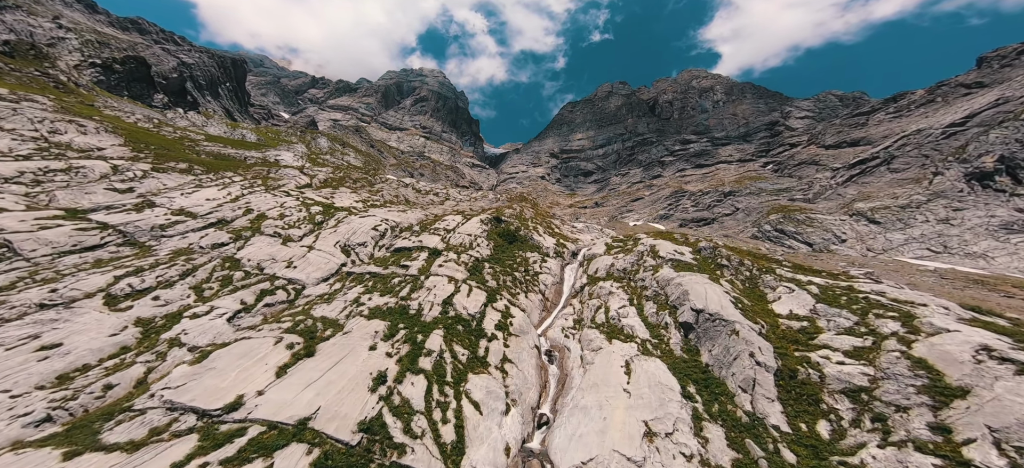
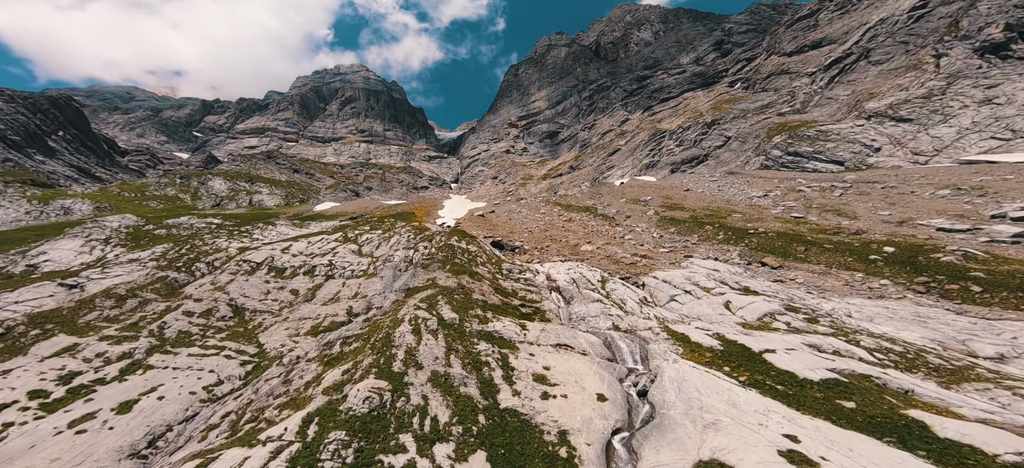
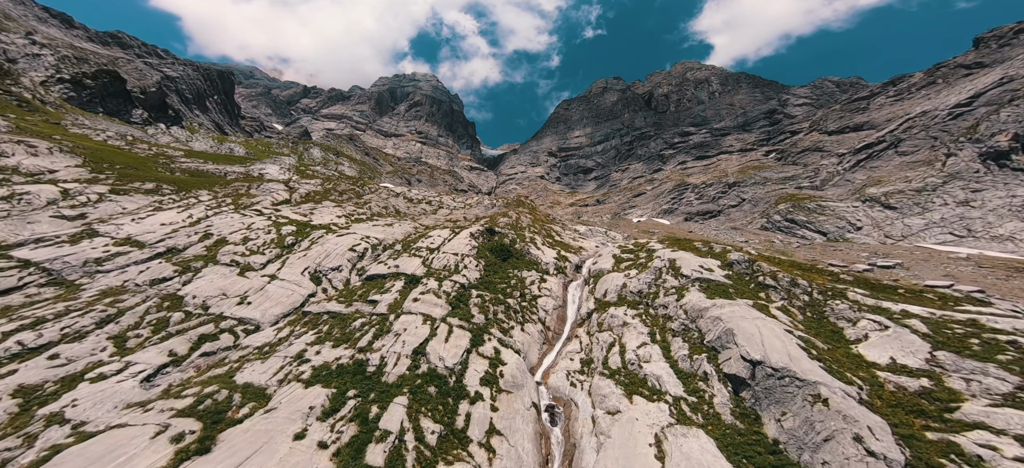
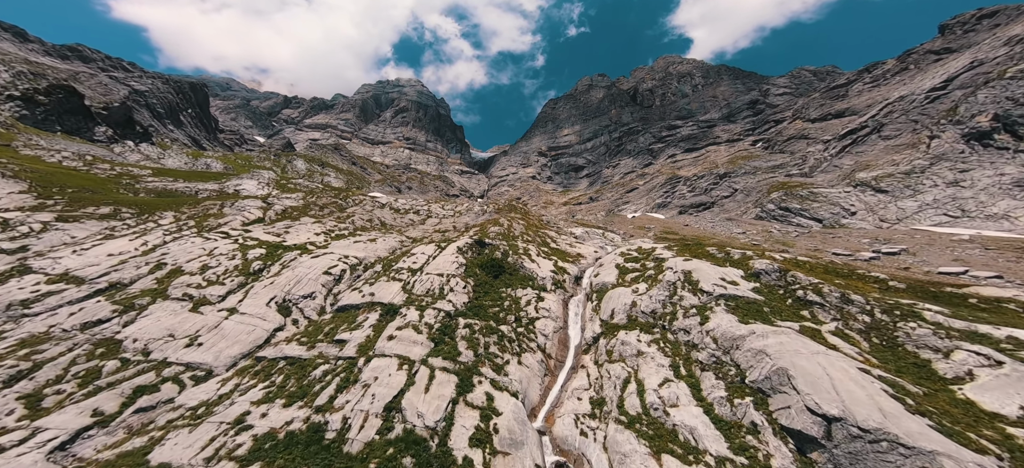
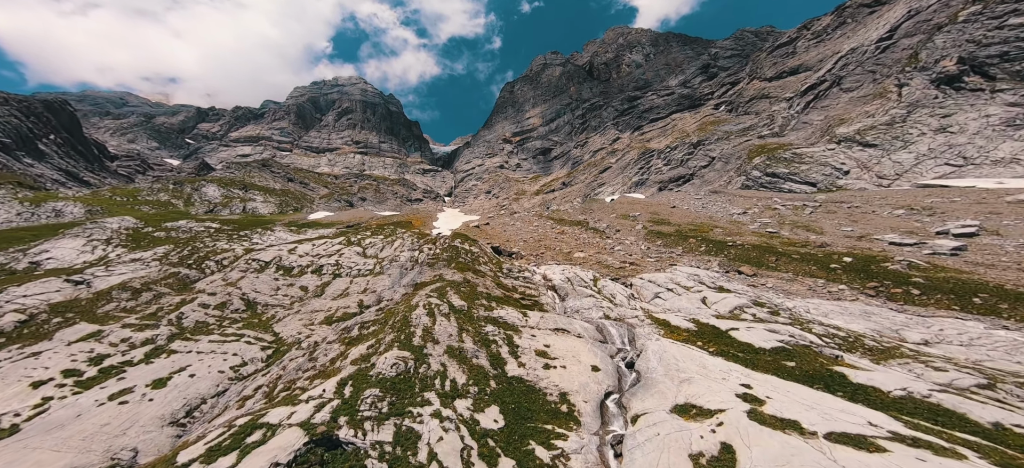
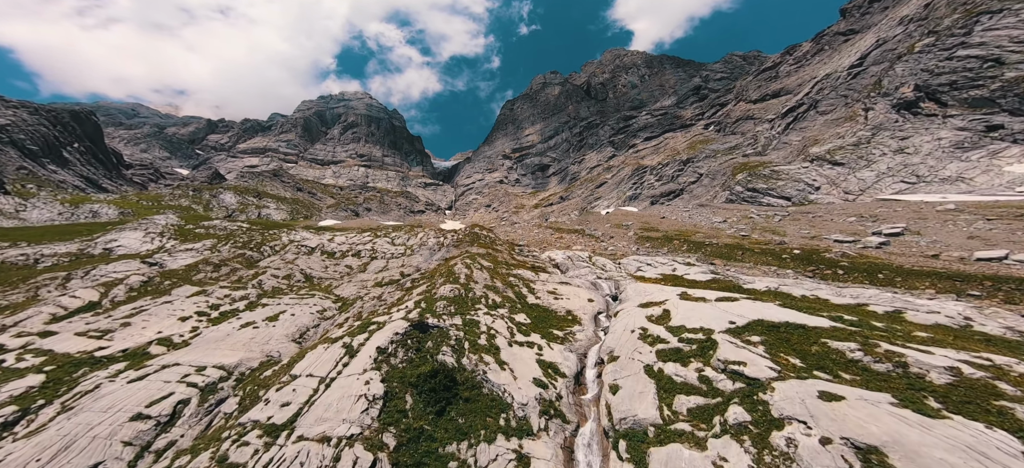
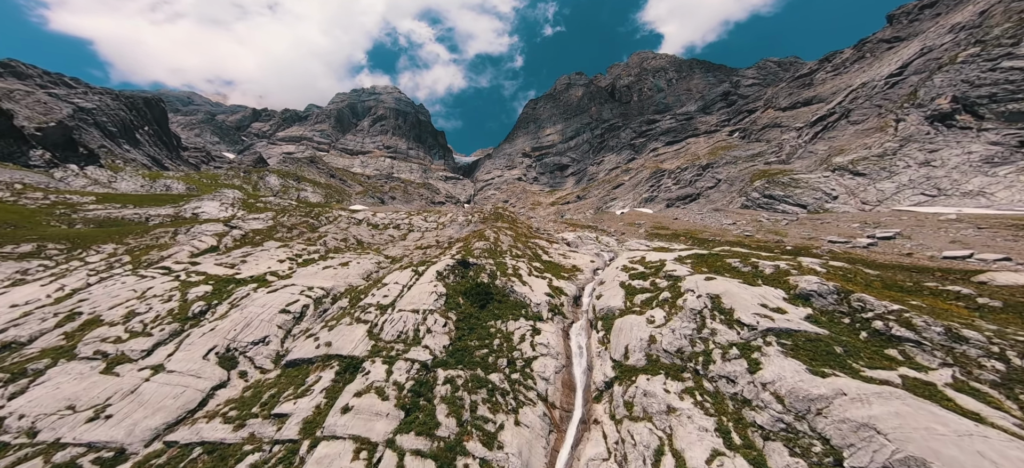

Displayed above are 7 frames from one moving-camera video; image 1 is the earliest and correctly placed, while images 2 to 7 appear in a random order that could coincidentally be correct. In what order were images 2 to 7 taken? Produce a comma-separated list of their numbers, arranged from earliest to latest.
3, 4, 7, 6, 5, 2
